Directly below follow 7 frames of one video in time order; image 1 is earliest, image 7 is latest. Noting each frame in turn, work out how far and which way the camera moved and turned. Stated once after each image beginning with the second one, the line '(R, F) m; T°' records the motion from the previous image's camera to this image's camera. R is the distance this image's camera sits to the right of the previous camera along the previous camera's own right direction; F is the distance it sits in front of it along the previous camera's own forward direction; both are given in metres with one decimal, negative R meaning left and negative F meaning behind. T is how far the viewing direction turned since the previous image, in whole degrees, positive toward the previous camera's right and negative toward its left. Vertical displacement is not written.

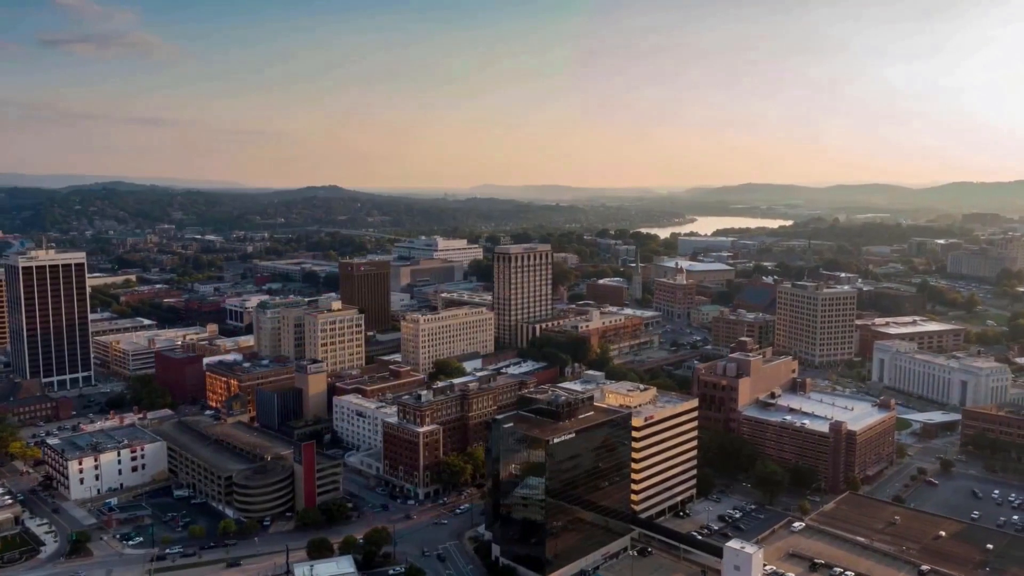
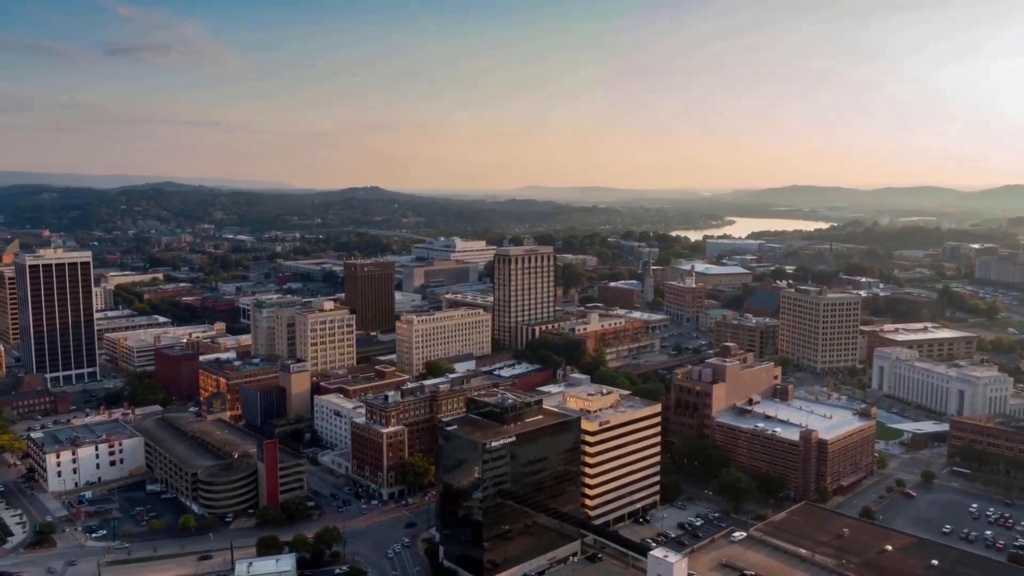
(+3.6, +0.2) m; -3°
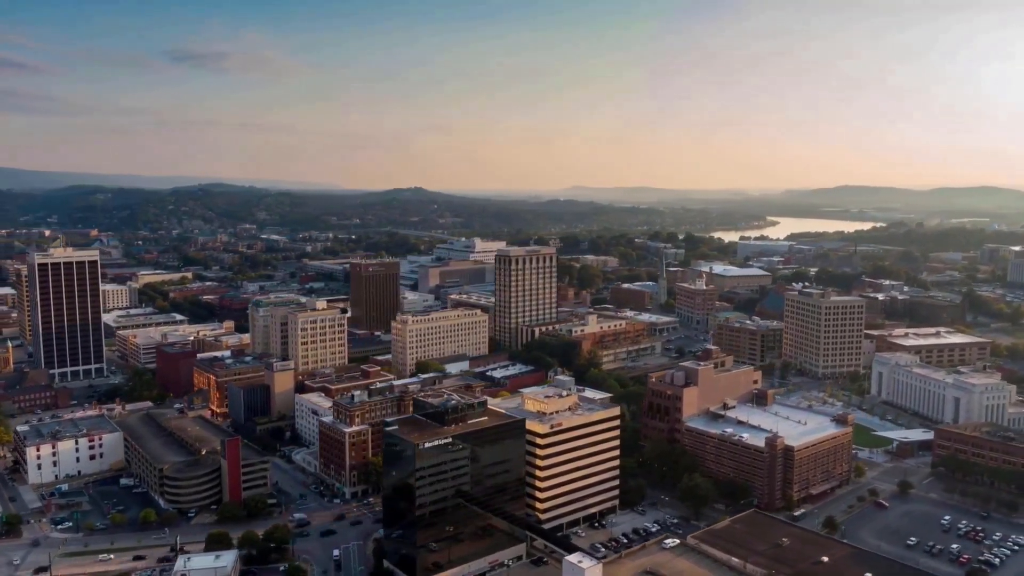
(+3.9, +0.2) m; -3°
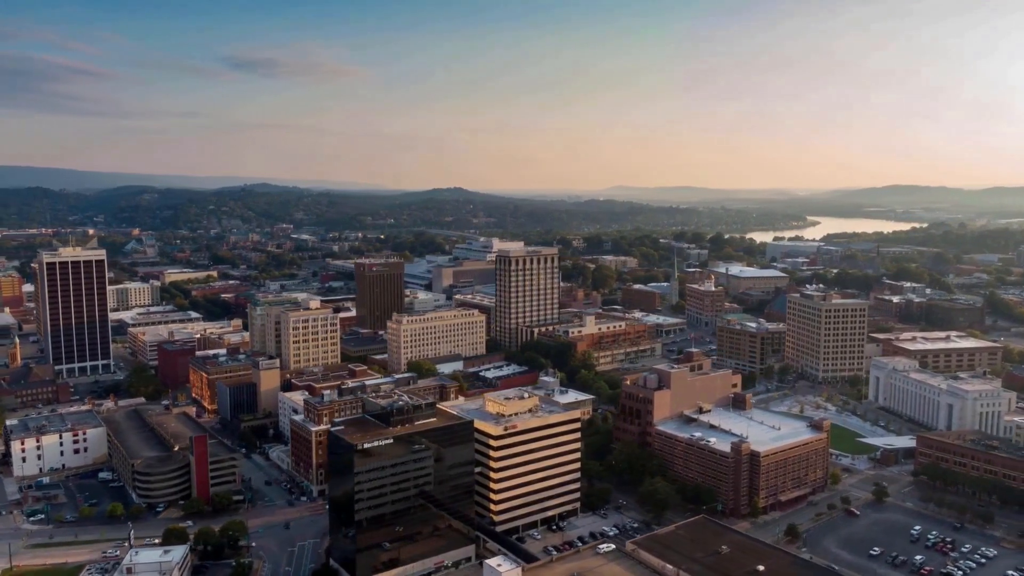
(+3.6, +0.2) m; -3°
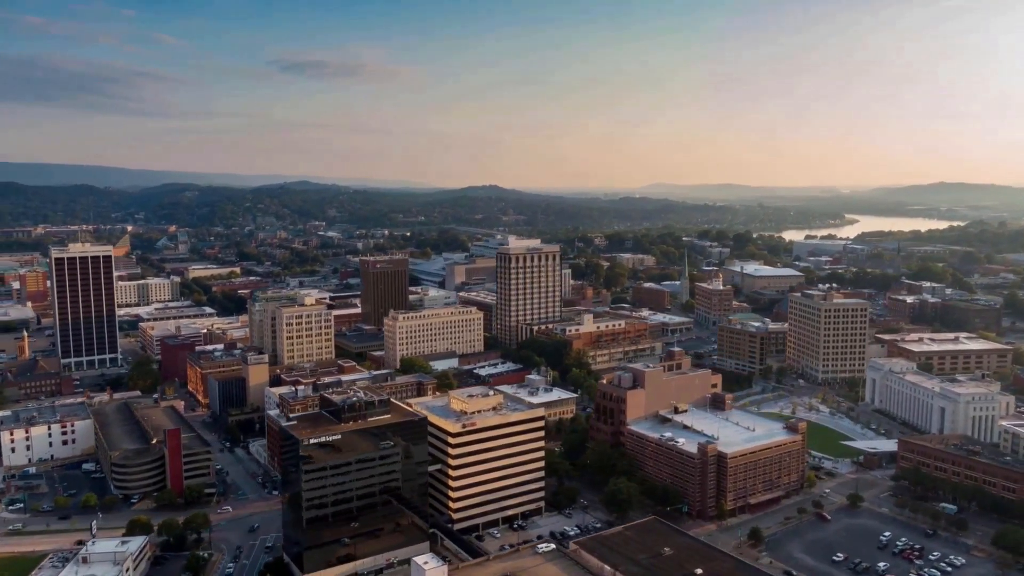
(+3.2, +0.2) m; -3°
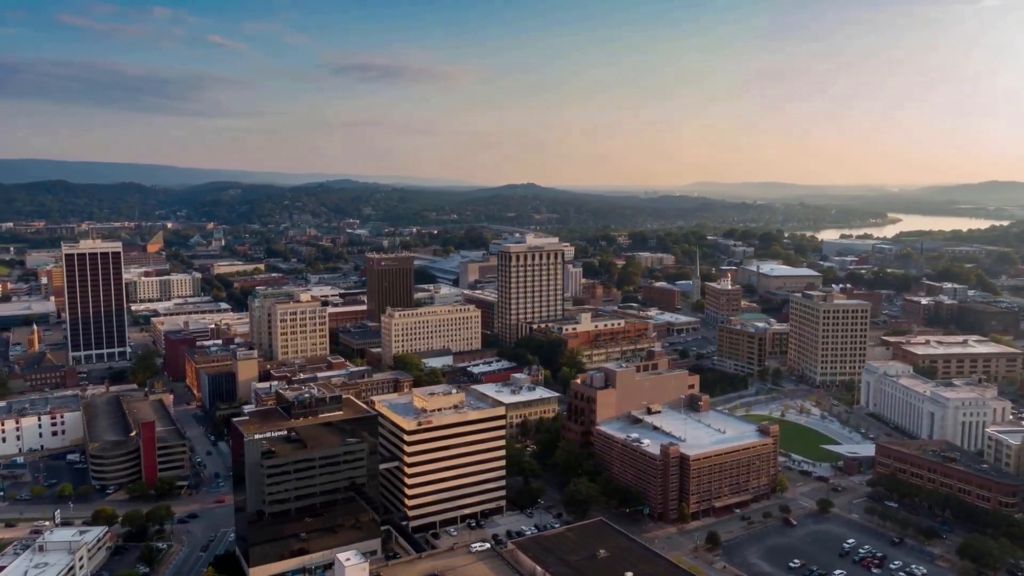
(+3.5, +0.2) m; -3°
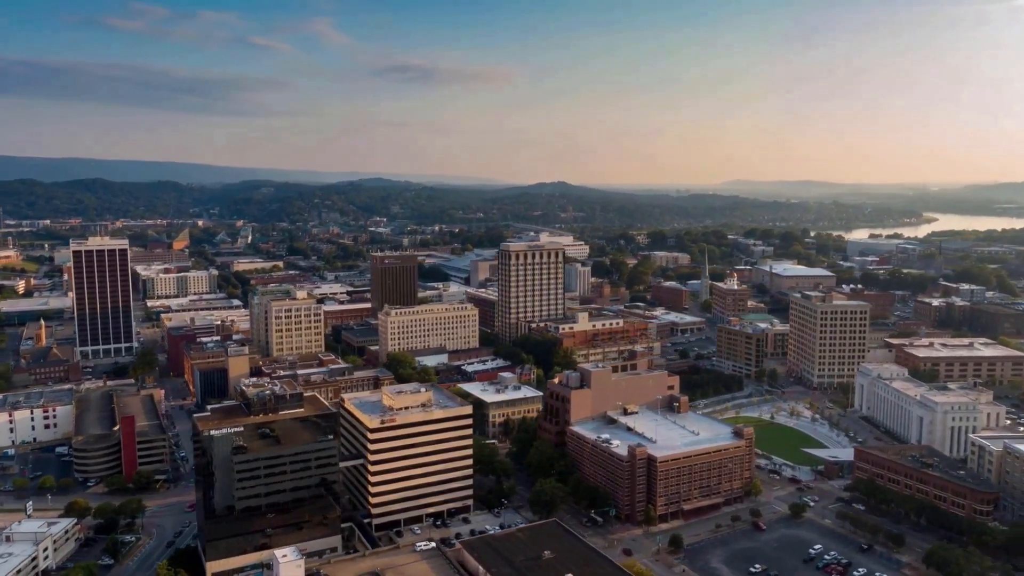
(+2.8, +0.2) m; -2°
